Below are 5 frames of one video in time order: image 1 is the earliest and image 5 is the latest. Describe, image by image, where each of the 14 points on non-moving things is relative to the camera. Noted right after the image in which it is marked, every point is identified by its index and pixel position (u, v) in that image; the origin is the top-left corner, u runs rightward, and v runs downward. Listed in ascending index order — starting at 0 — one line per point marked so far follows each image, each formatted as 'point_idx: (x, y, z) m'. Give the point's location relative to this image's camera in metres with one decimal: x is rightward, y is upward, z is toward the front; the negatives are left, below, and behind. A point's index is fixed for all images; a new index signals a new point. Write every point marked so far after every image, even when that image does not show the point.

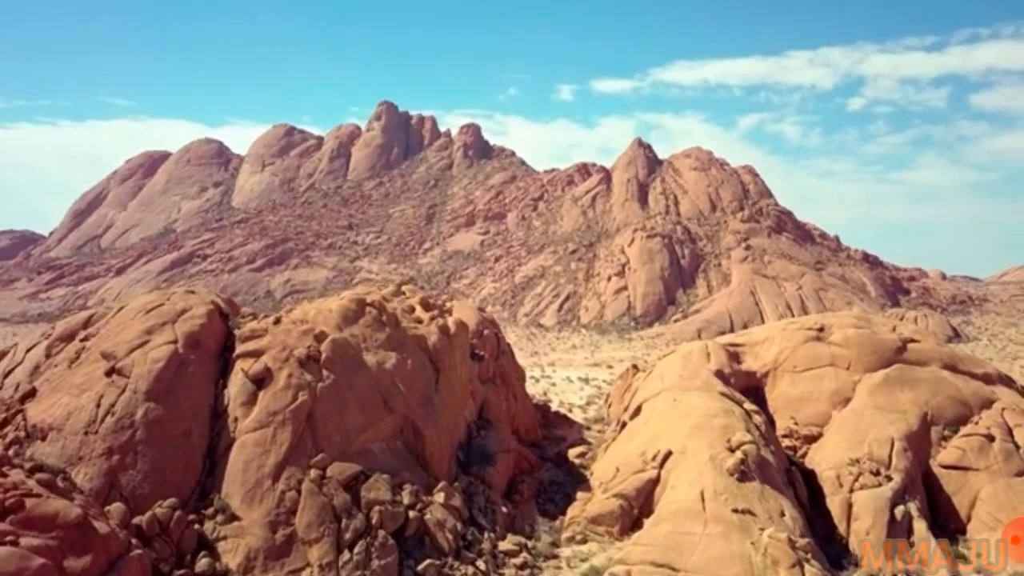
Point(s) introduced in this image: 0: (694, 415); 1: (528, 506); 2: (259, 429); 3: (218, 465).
0: (+3.3, -2.3, +15.0) m
1: (+0.3, -3.9, +14.9) m
2: (-3.6, -2.0, +11.9) m
3: (-4.1, -2.5, +11.7) m
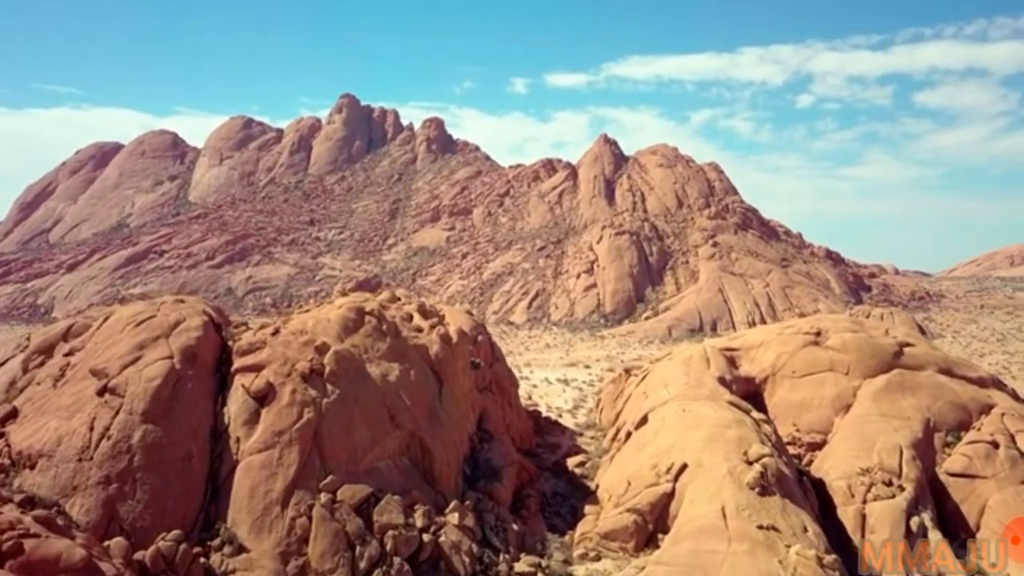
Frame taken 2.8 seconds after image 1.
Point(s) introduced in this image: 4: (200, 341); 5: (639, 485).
0: (+3.4, -2.4, +14.6) m
1: (+0.4, -4.0, +14.4) m
2: (-3.3, -2.2, +11.1) m
3: (-3.8, -2.6, +10.9) m
4: (-4.5, -0.8, +12.0) m
5: (+2.1, -3.3, +14.2) m
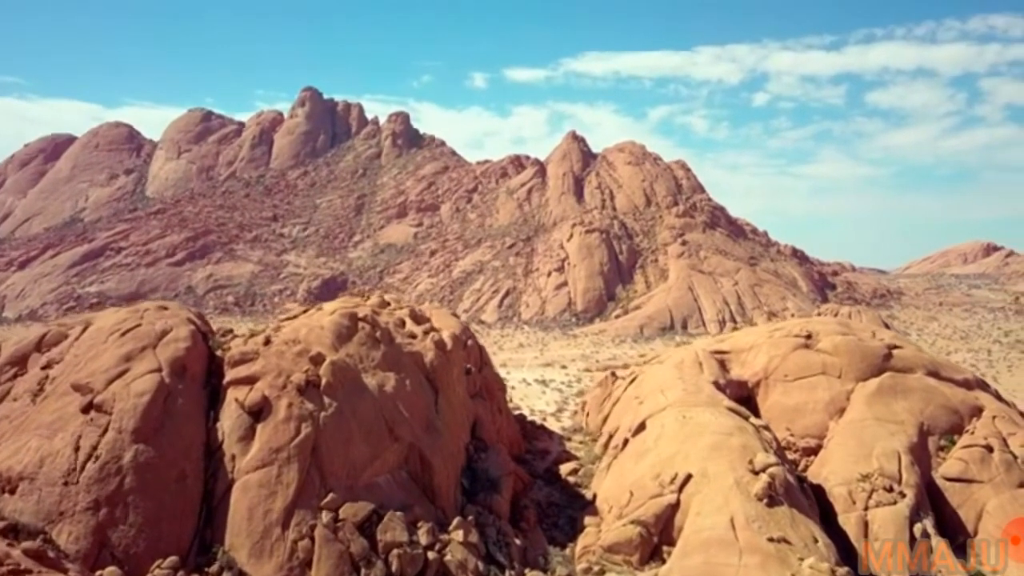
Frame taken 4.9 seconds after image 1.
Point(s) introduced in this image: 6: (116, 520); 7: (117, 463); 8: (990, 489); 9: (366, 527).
0: (+3.3, -2.5, +14.3) m
1: (+0.4, -4.1, +14.0) m
2: (-3.1, -2.3, +10.5) m
3: (-3.6, -2.7, +10.3) m
4: (-4.4, -0.9, +11.3) m
5: (+2.1, -3.4, +13.8) m
6: (-4.5, -2.6, +9.5) m
7: (-4.6, -2.0, +9.8) m
8: (+8.8, -3.7, +15.4) m
9: (-1.9, -3.1, +10.8) m
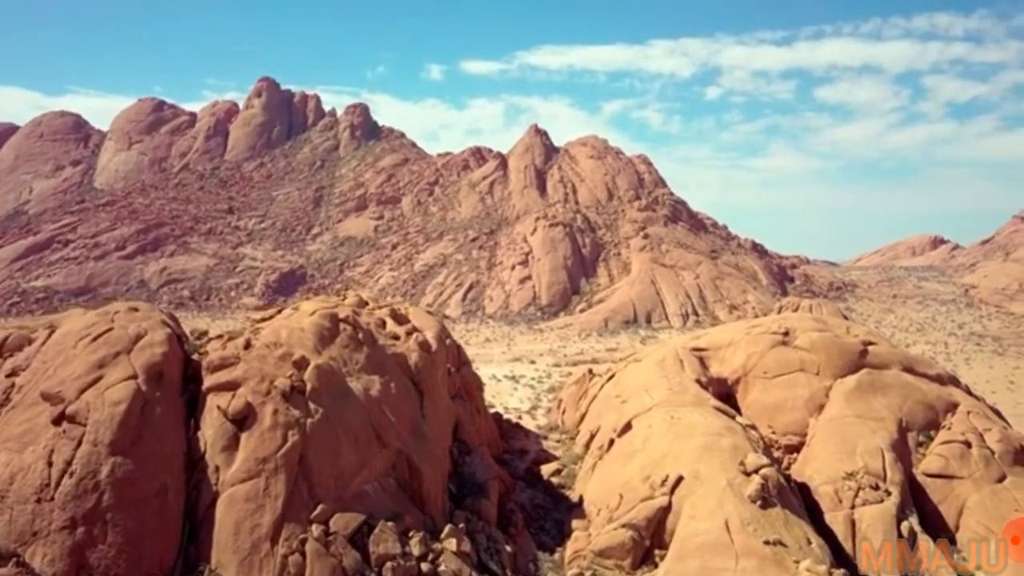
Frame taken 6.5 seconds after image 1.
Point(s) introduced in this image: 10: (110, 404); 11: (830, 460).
0: (+3.1, -2.5, +14.1) m
1: (+0.2, -4.1, +13.6) m
2: (-3.1, -2.3, +10.0) m
3: (-3.6, -2.8, +9.7) m
4: (-4.4, -0.9, +10.7) m
5: (+1.9, -3.4, +13.6) m
6: (-4.4, -2.7, +8.9) m
7: (-4.6, -2.1, +9.2) m
8: (+8.5, -3.7, +15.6) m
9: (-1.9, -3.1, +10.3) m
10: (-4.7, -1.3, +9.7) m
11: (+5.9, -3.2, +15.6) m
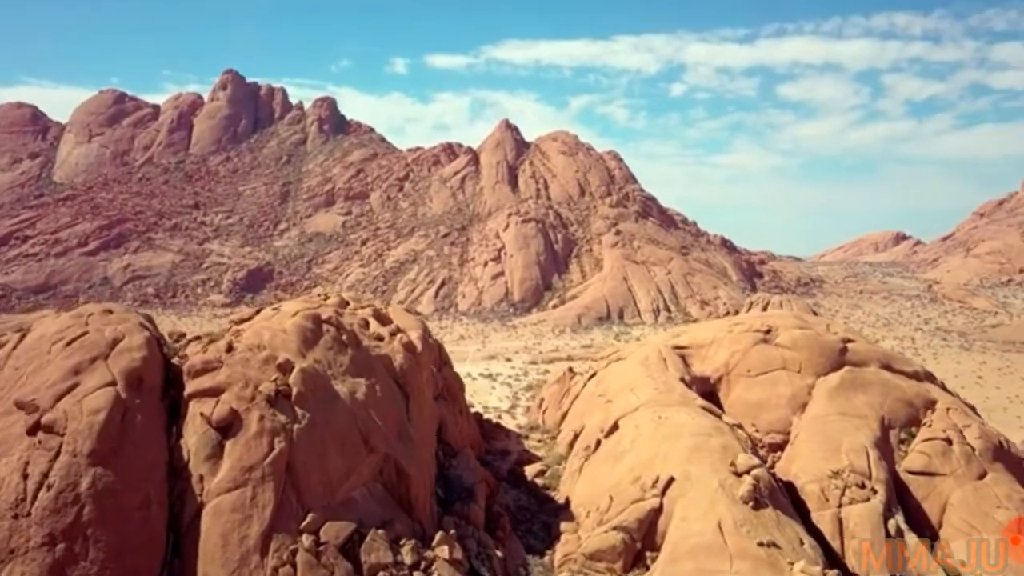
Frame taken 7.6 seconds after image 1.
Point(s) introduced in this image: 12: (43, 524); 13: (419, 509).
0: (+2.9, -2.5, +14.0) m
1: (0.0, -4.1, +13.4) m
2: (-3.2, -2.3, +9.6) m
3: (-3.6, -2.8, +9.3) m
4: (-4.5, -0.9, +10.3) m
5: (+1.7, -3.4, +13.4) m
6: (-4.4, -2.7, +8.5) m
7: (-4.6, -2.1, +8.7) m
8: (+8.2, -3.6, +15.7) m
9: (-1.9, -3.1, +10.0) m
10: (-4.7, -1.4, +9.3) m
11: (+5.6, -3.2, +15.6) m
12: (-4.7, -2.4, +8.5) m
13: (-1.3, -3.1, +11.7) m
